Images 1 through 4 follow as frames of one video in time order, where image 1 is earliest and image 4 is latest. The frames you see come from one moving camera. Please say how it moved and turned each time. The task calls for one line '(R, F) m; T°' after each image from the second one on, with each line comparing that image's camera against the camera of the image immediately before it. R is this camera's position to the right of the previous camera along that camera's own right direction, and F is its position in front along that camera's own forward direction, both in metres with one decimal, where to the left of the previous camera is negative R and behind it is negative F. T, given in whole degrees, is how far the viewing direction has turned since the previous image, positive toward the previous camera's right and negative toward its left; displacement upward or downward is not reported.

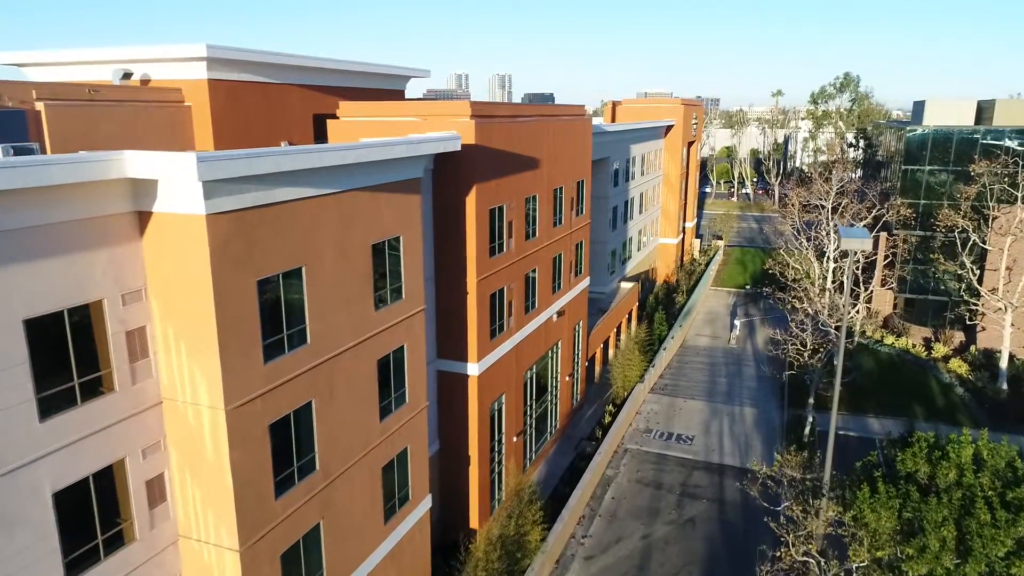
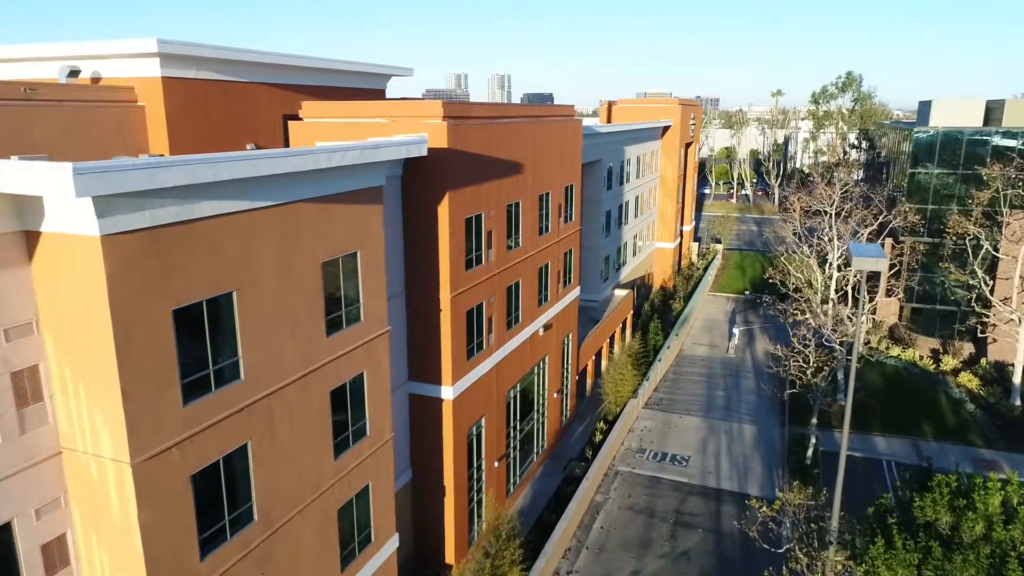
(+0.3, +1.4) m; 0°
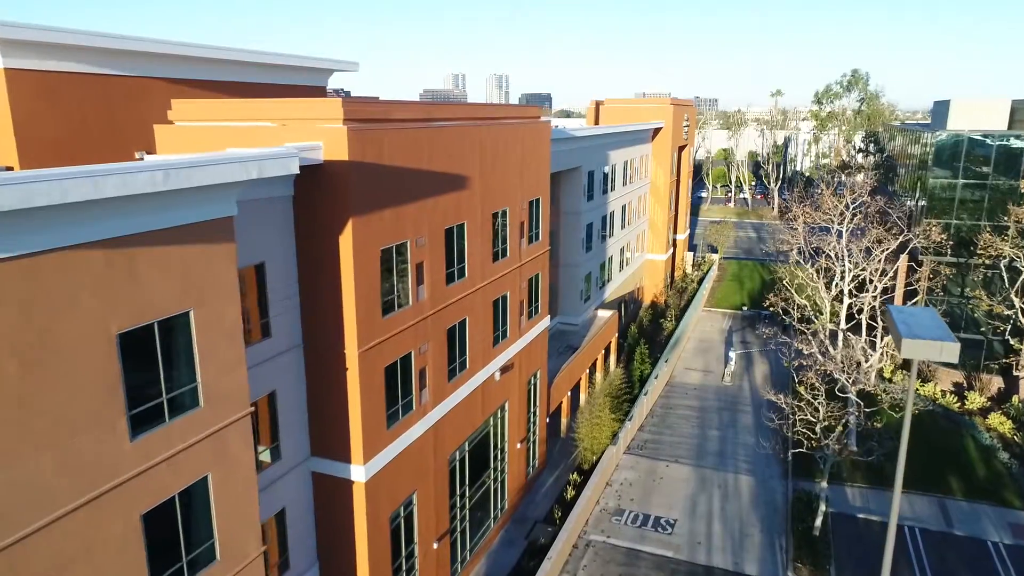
(+0.7, +3.6) m; 0°
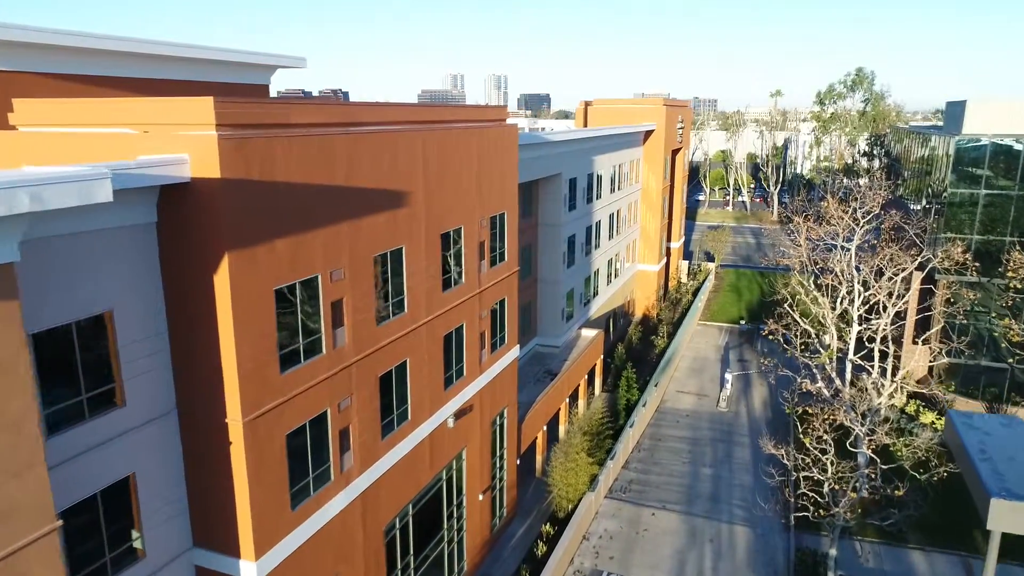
(+0.6, +2.6) m; 0°
